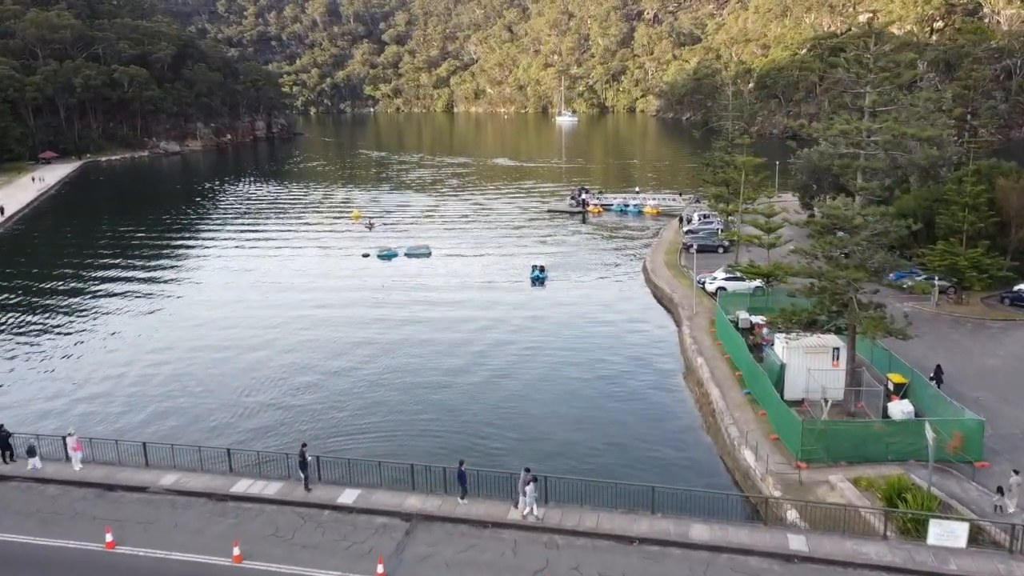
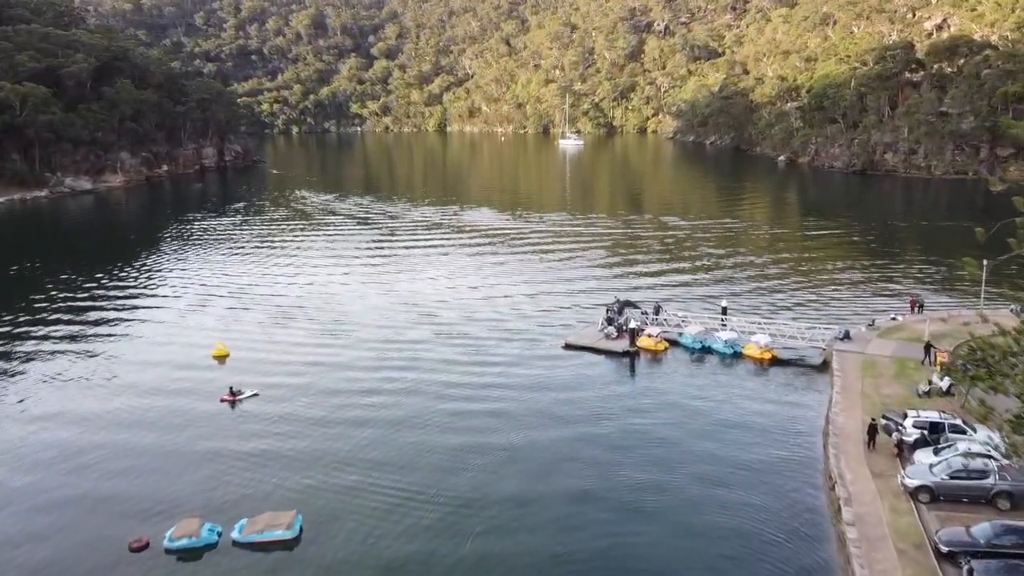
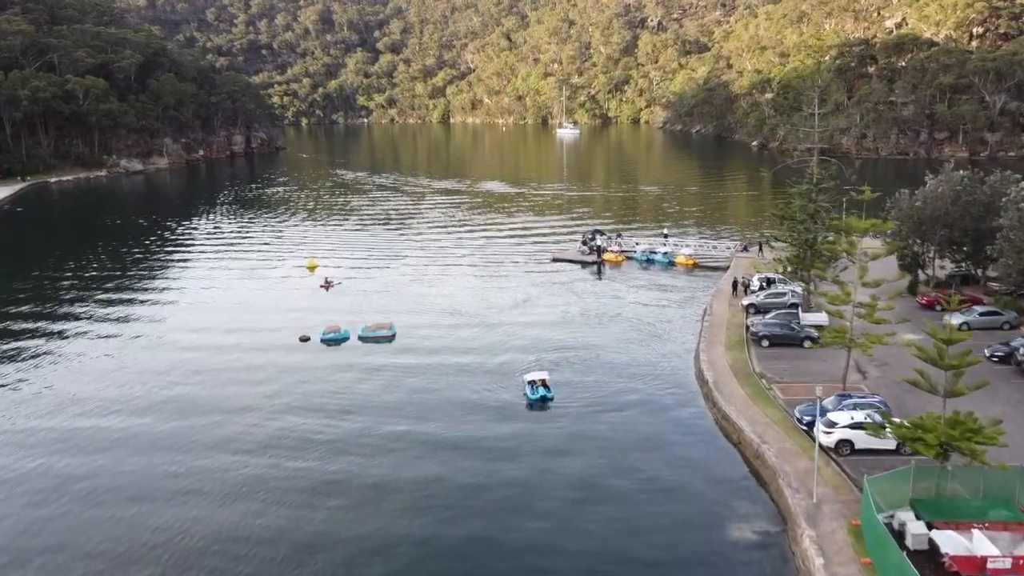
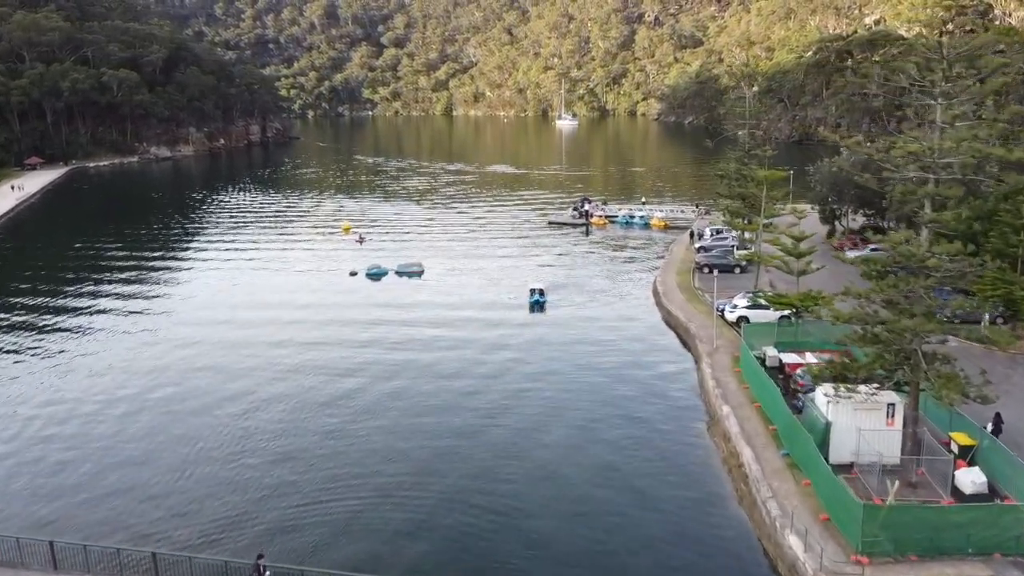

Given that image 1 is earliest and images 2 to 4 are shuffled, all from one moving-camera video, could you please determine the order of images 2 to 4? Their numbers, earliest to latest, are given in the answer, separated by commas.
4, 3, 2
